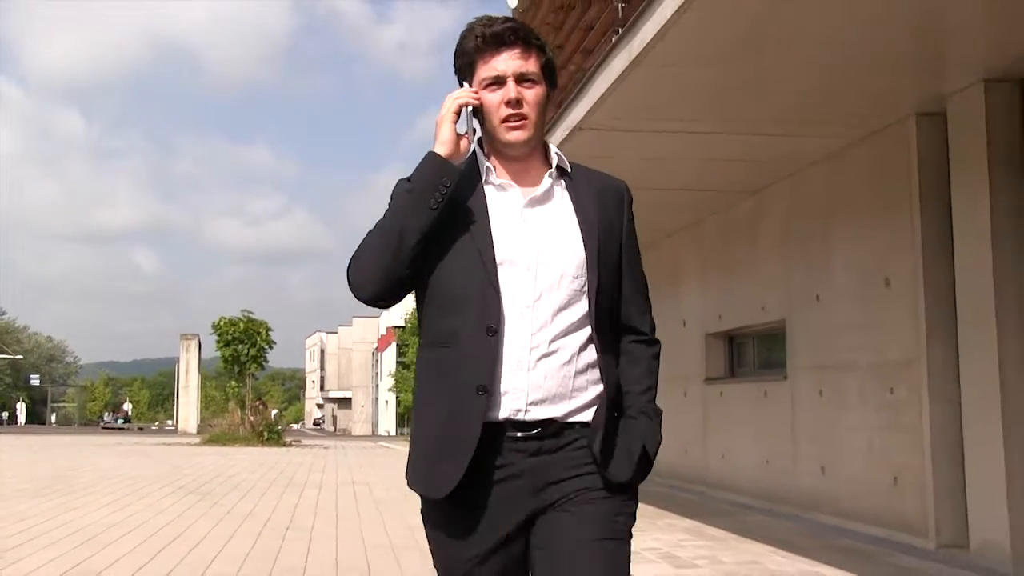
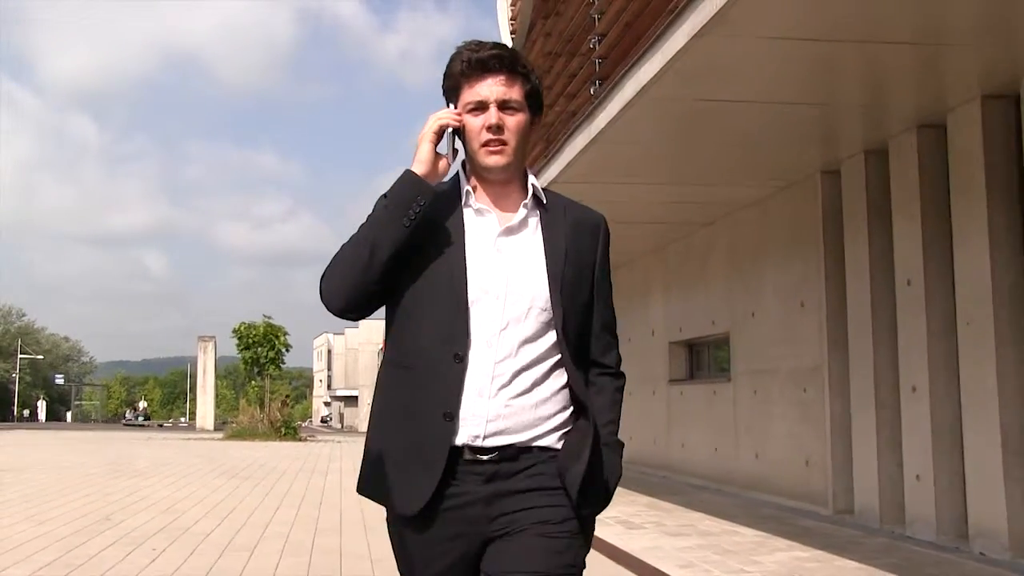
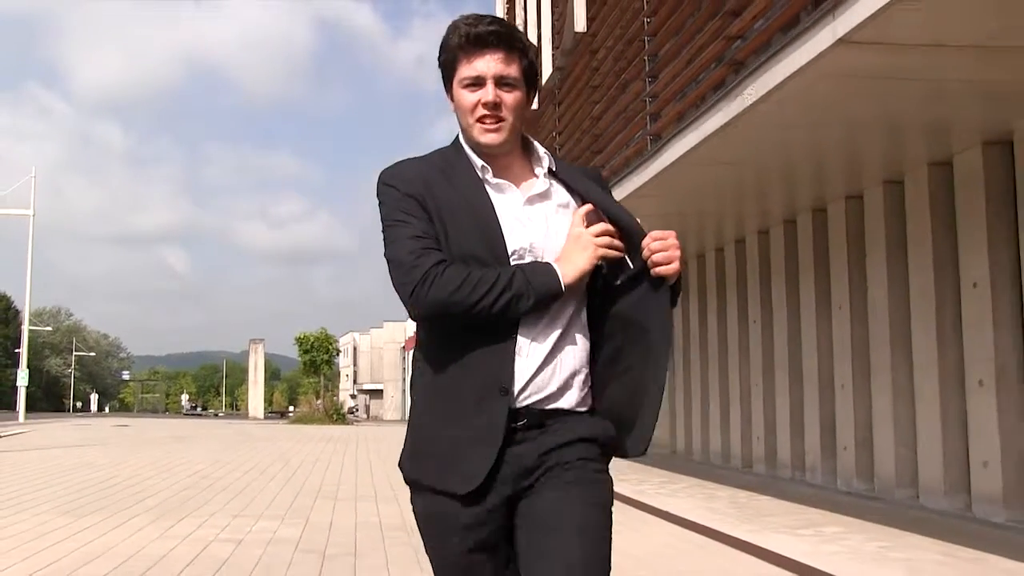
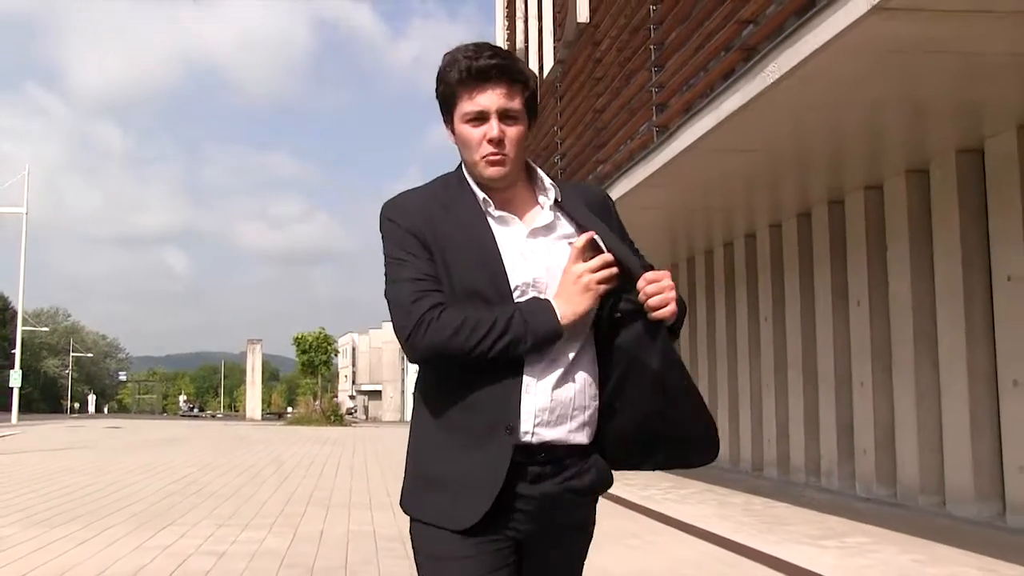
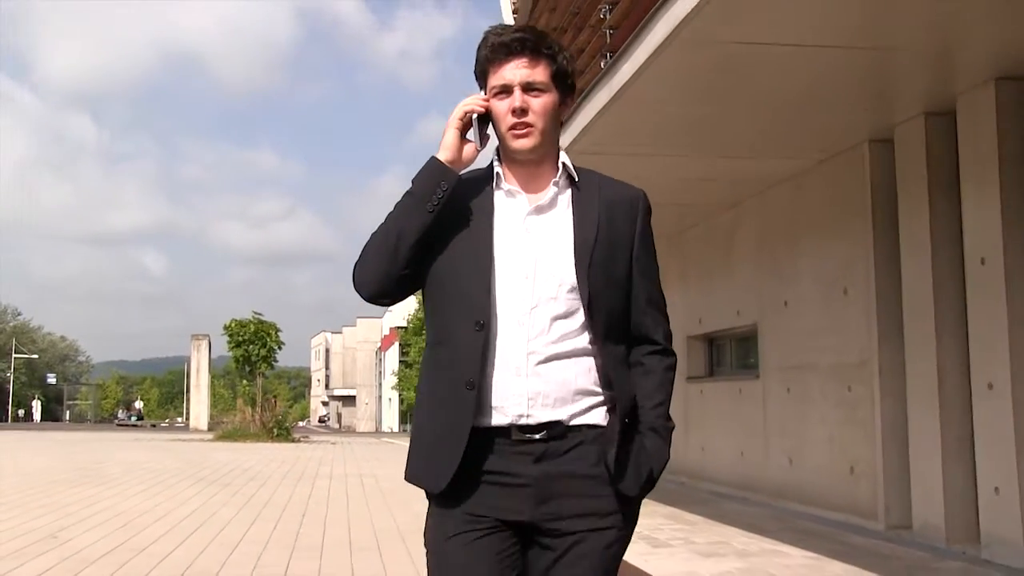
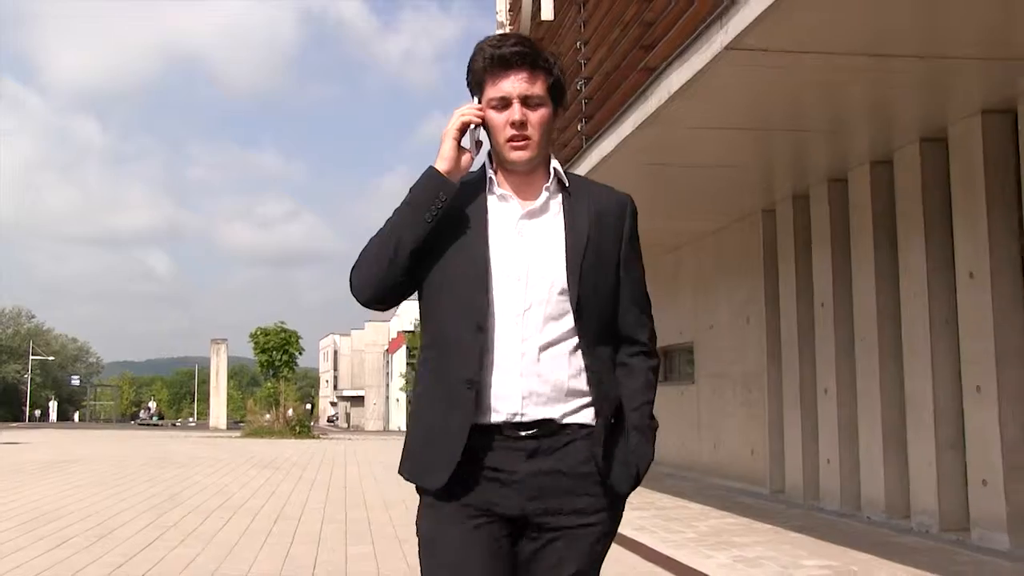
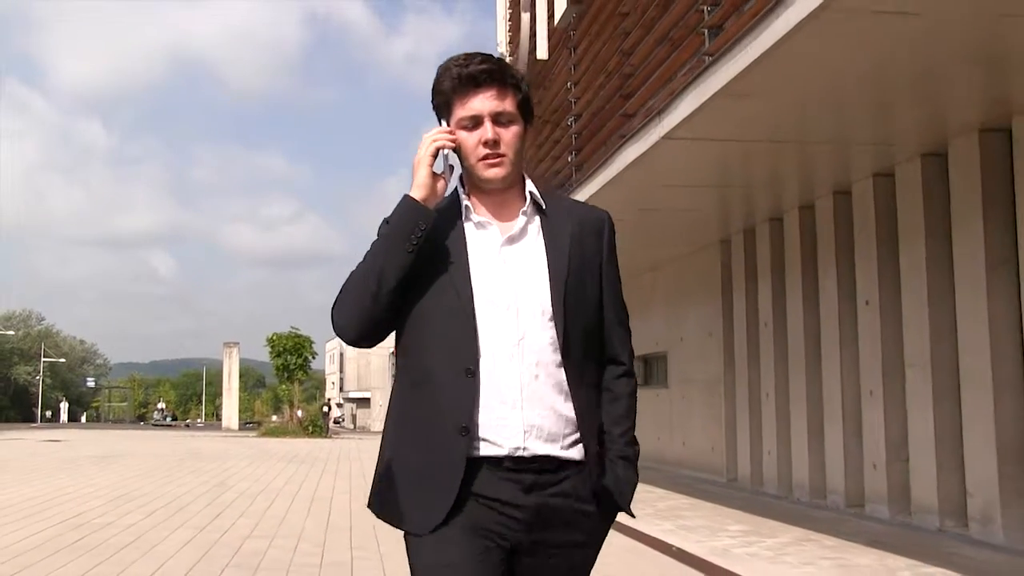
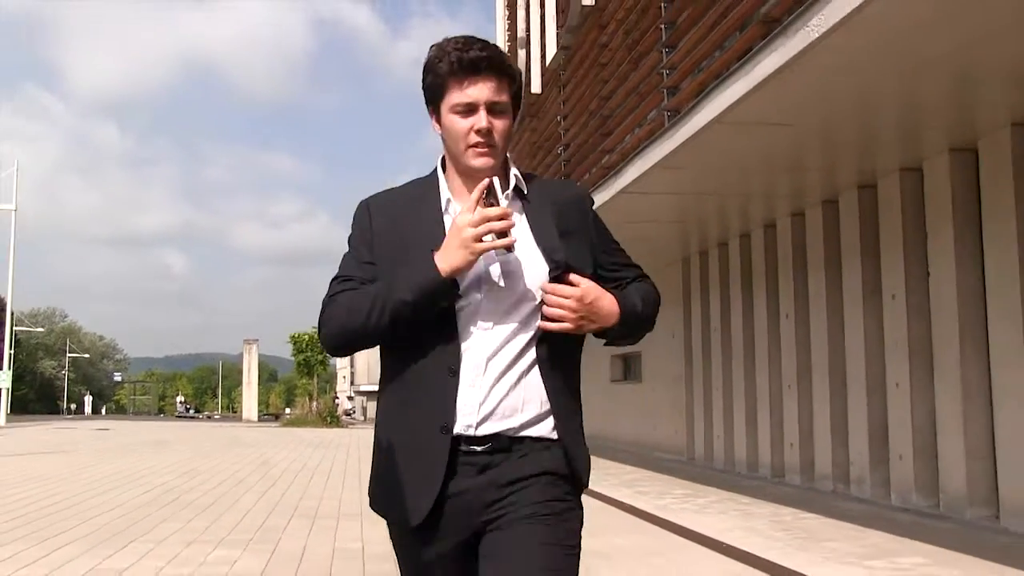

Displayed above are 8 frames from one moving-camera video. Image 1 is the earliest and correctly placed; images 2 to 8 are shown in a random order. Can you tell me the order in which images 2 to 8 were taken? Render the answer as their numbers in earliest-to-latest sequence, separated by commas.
5, 2, 6, 7, 8, 4, 3
